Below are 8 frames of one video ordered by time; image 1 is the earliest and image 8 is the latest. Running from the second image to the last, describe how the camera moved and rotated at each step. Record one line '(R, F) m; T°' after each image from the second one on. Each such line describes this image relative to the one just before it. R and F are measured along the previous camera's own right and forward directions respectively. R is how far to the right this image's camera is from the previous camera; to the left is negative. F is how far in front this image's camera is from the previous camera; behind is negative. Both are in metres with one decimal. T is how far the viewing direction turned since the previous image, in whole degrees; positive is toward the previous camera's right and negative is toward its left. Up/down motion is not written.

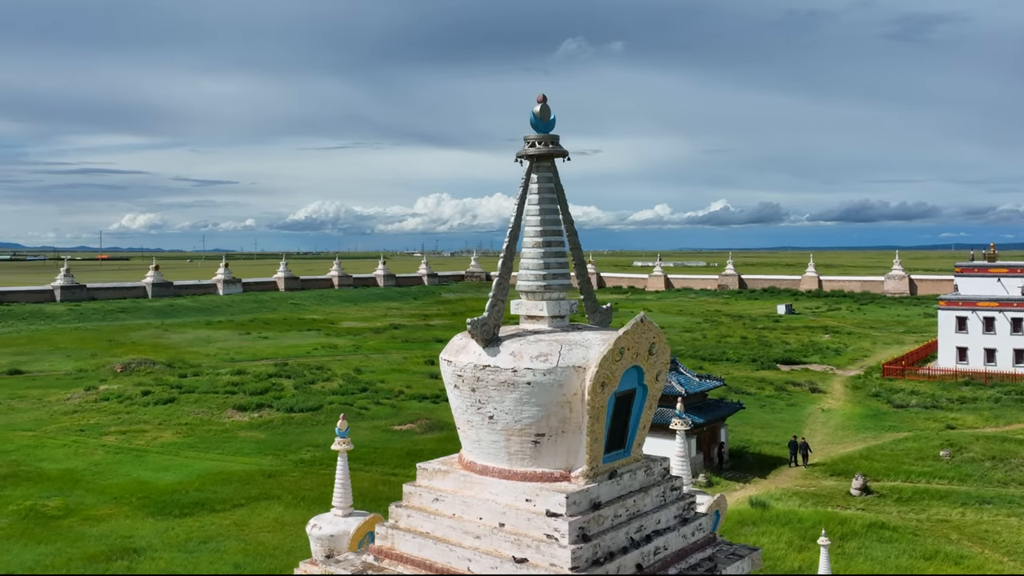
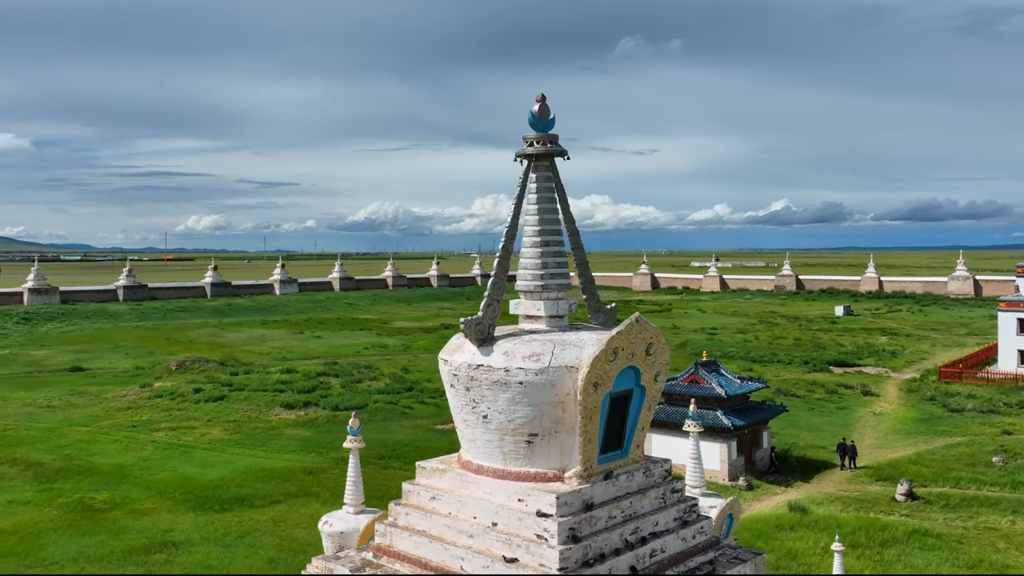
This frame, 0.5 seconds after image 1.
(+0.3, 0.0) m; -4°
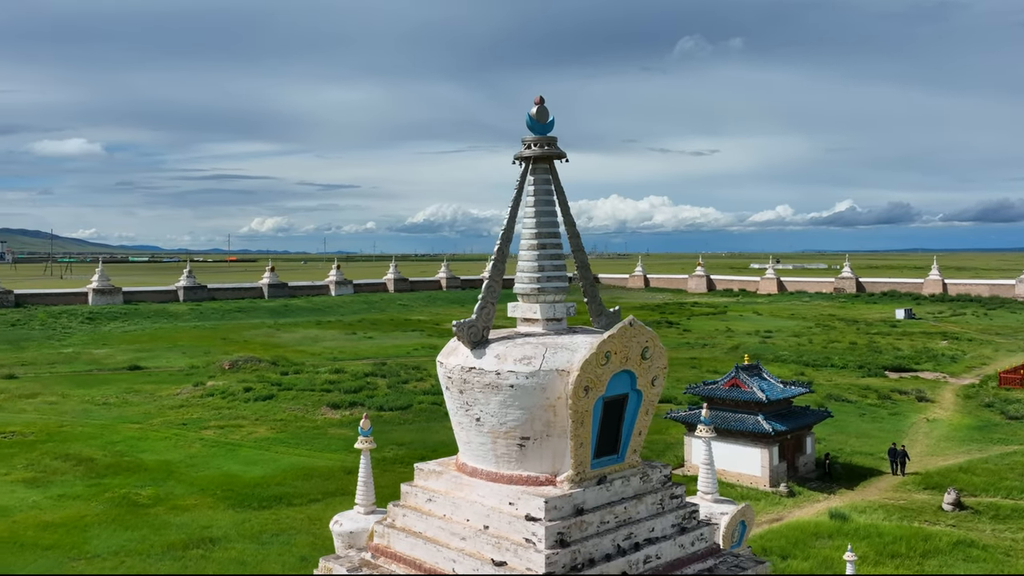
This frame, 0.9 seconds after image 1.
(+0.3, 0.0) m; -4°
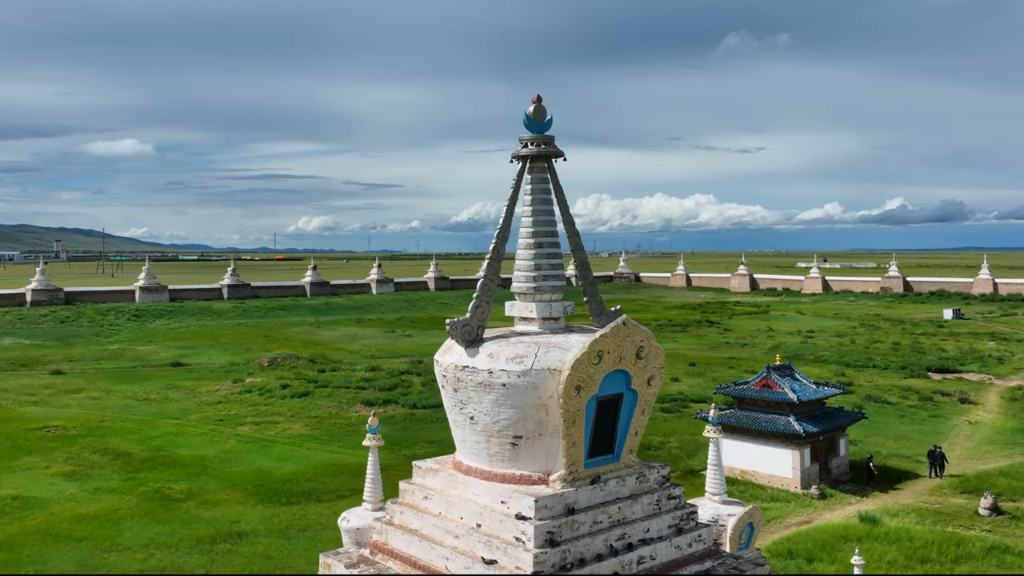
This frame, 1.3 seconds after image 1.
(+0.2, 0.0) m; -3°
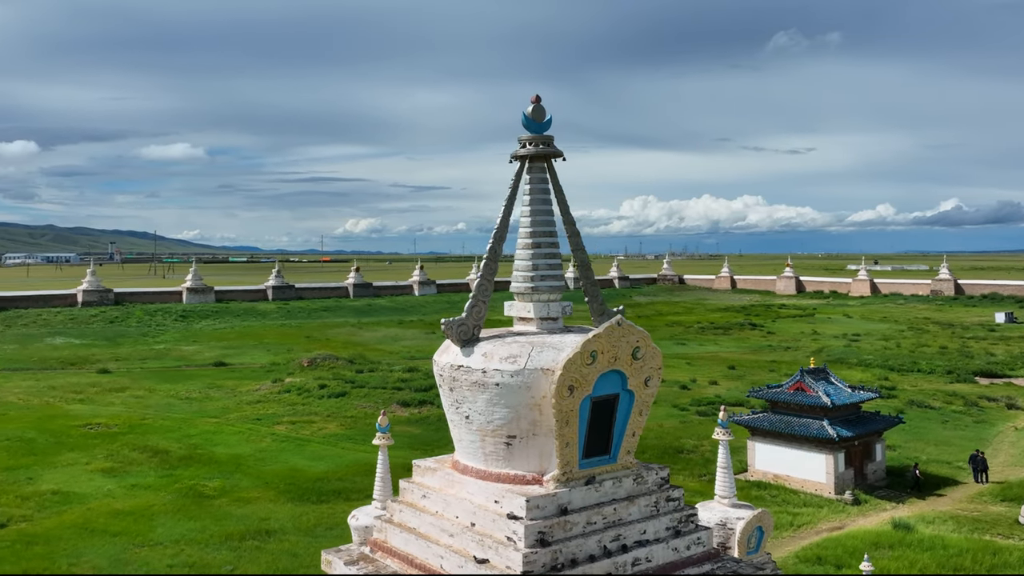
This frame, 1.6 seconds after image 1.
(+0.2, 0.0) m; -3°
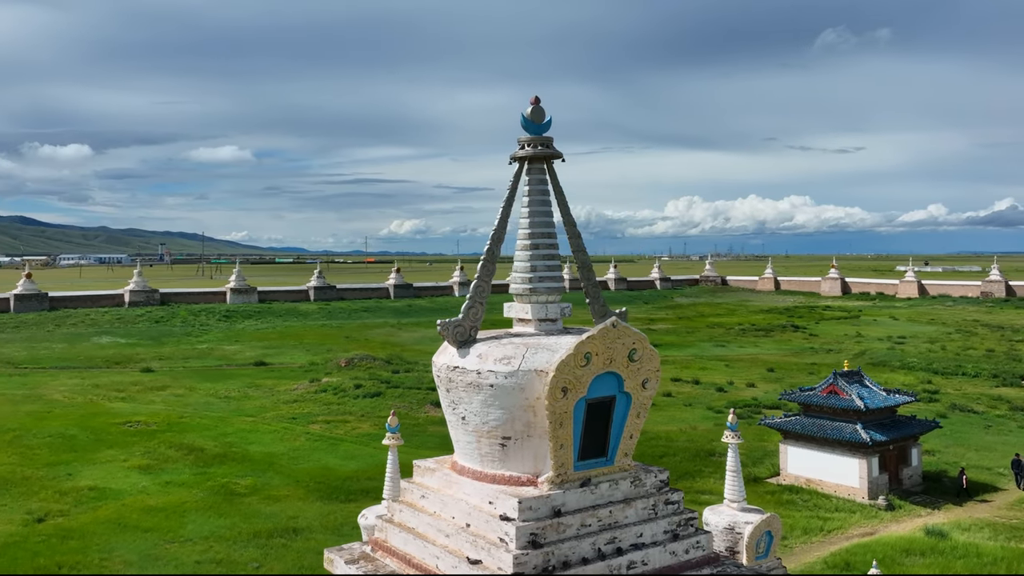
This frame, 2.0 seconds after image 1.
(+0.2, 0.0) m; -3°
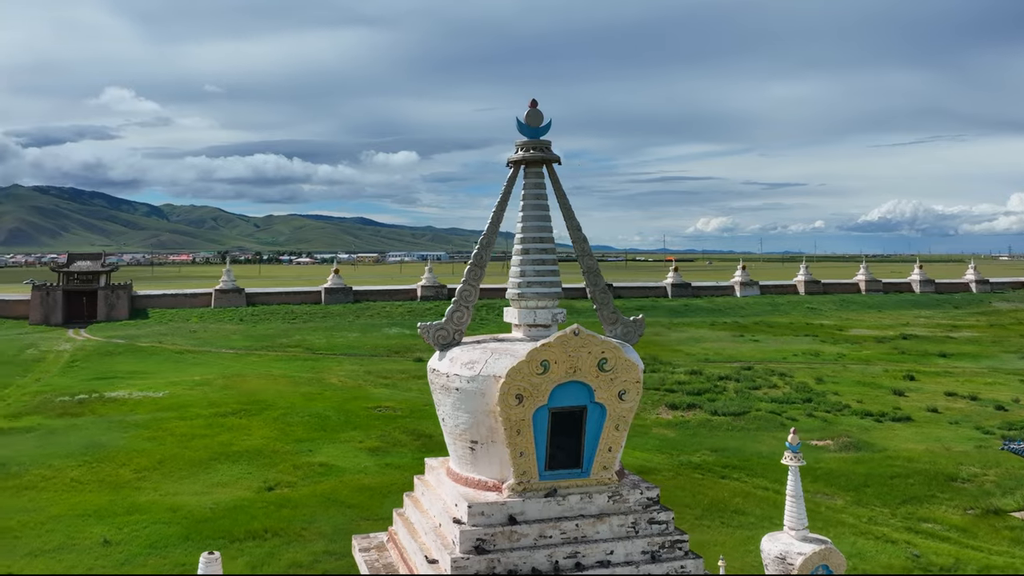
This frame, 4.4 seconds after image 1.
(+1.5, +0.3) m; -19°
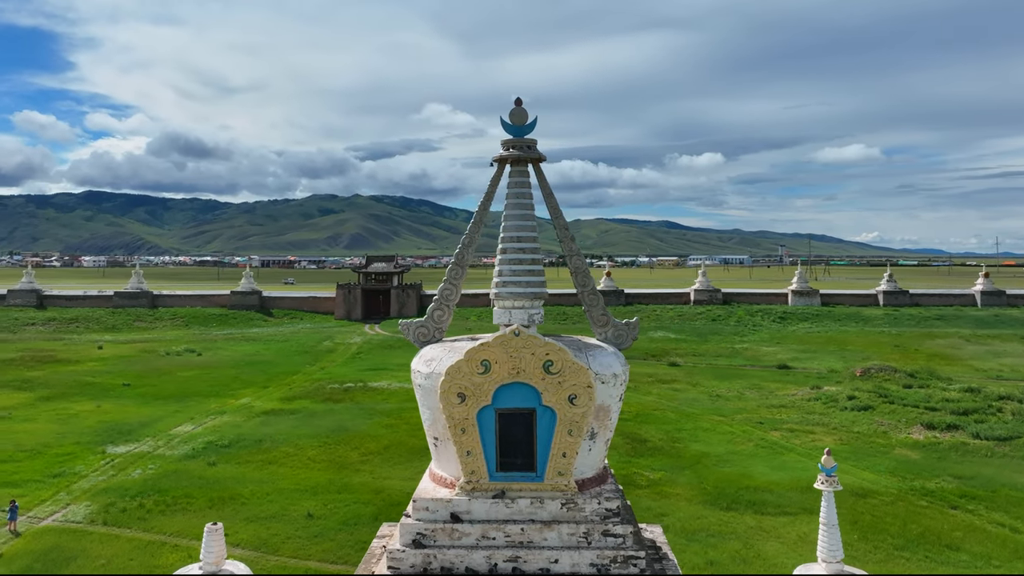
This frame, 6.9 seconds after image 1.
(+1.5, +0.3) m; -19°
